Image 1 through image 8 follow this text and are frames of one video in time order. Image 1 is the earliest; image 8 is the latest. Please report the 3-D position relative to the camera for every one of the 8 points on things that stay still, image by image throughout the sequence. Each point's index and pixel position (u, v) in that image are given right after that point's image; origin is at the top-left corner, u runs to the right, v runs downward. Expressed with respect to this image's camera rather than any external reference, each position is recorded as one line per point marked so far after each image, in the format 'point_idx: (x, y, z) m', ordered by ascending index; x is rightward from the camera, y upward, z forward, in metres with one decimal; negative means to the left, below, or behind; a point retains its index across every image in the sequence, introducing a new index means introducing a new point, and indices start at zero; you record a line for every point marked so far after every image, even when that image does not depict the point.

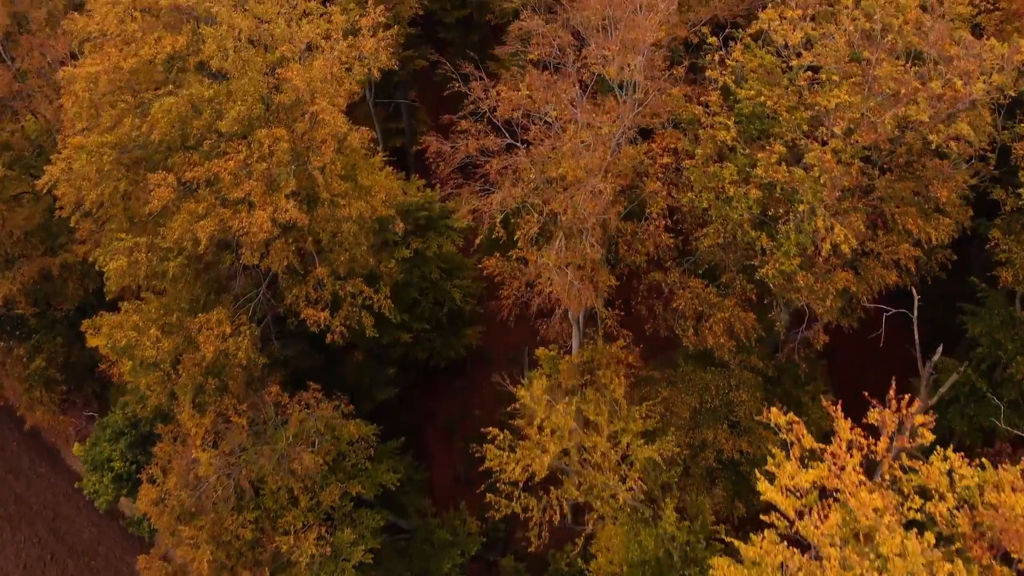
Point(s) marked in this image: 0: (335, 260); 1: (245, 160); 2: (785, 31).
0: (-2.7, +0.4, +18.8) m
1: (-3.7, +1.8, +17.1) m
2: (+3.9, +3.7, +17.8) m
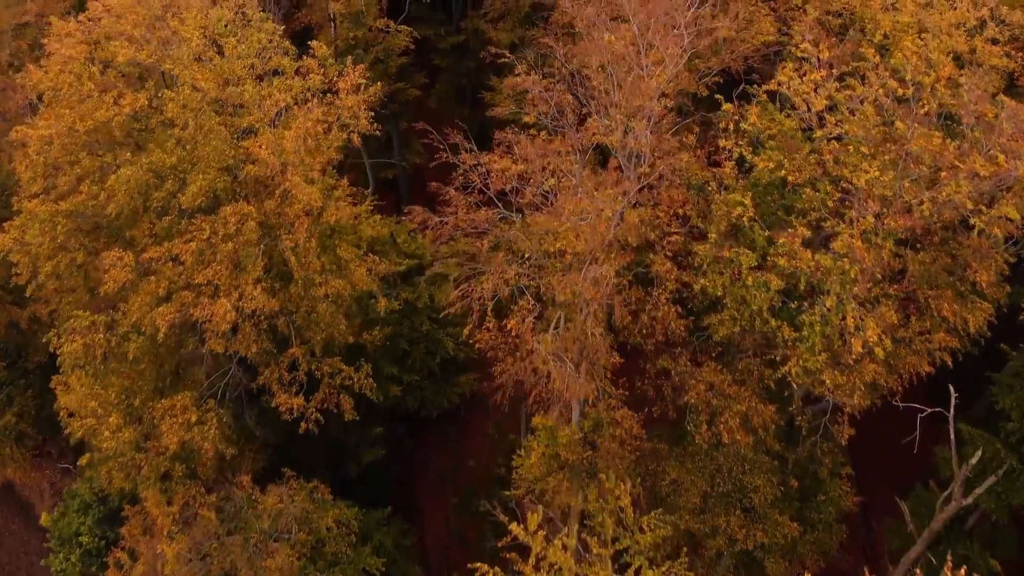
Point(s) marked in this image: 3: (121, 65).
0: (-2.8, -0.7, +17.1) m
1: (-3.8, +0.6, +15.4) m
2: (+3.8, +2.6, +16.1) m
3: (-5.5, +3.1, +17.4) m
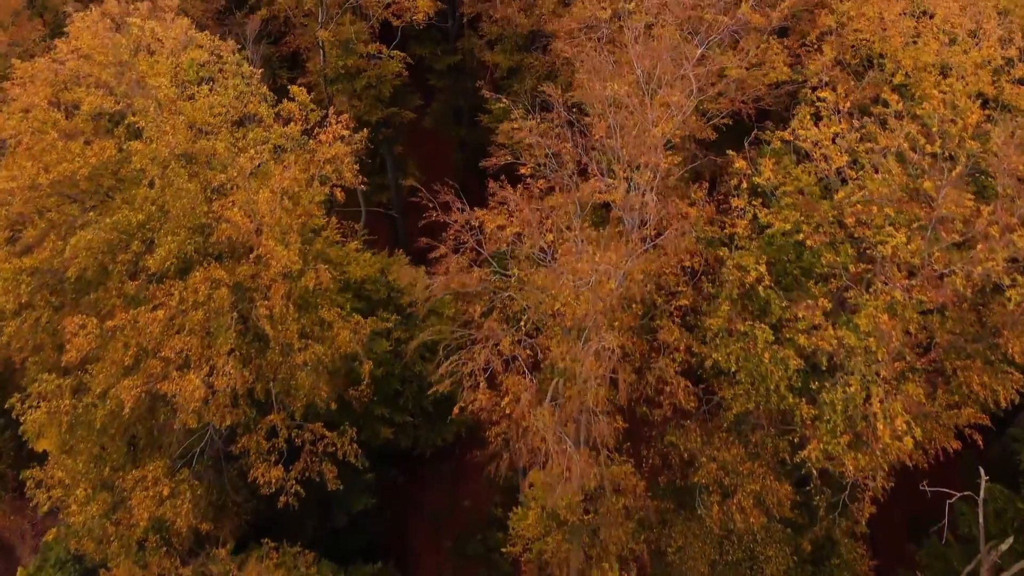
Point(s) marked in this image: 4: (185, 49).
0: (-2.9, -1.5, +15.9) m
1: (-3.8, -0.2, +14.2) m
2: (+3.7, +1.7, +14.9) m
3: (-5.5, +2.3, +16.2) m
4: (-4.3, +3.2, +16.6) m
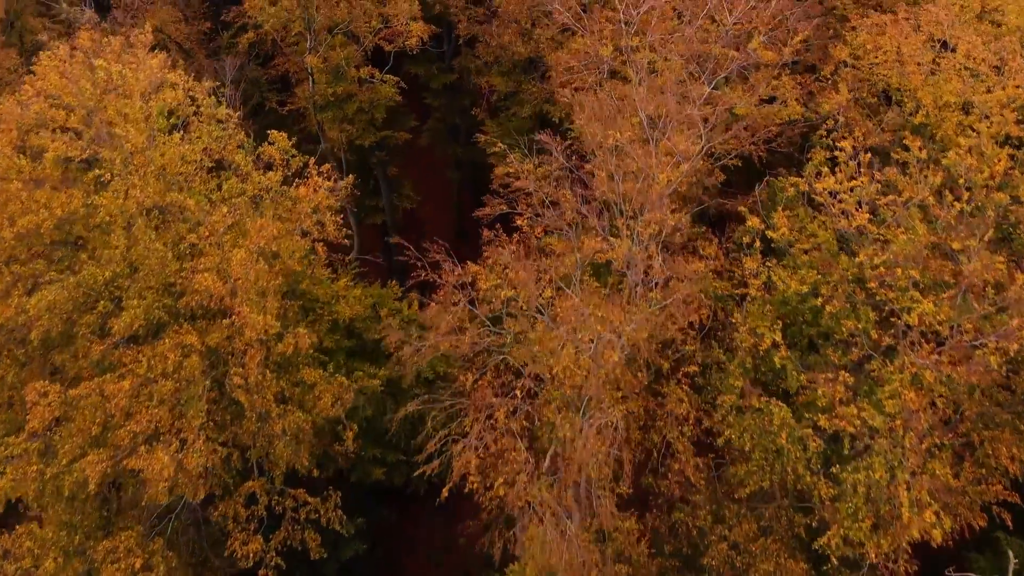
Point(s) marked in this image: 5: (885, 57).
0: (-2.9, -2.2, +14.9) m
1: (-3.9, -0.9, +13.2) m
2: (+3.7, +1.0, +13.9) m
3: (-5.6, +1.6, +15.2) m
4: (-4.4, +2.5, +15.5) m
5: (+5.2, +3.3, +17.4) m
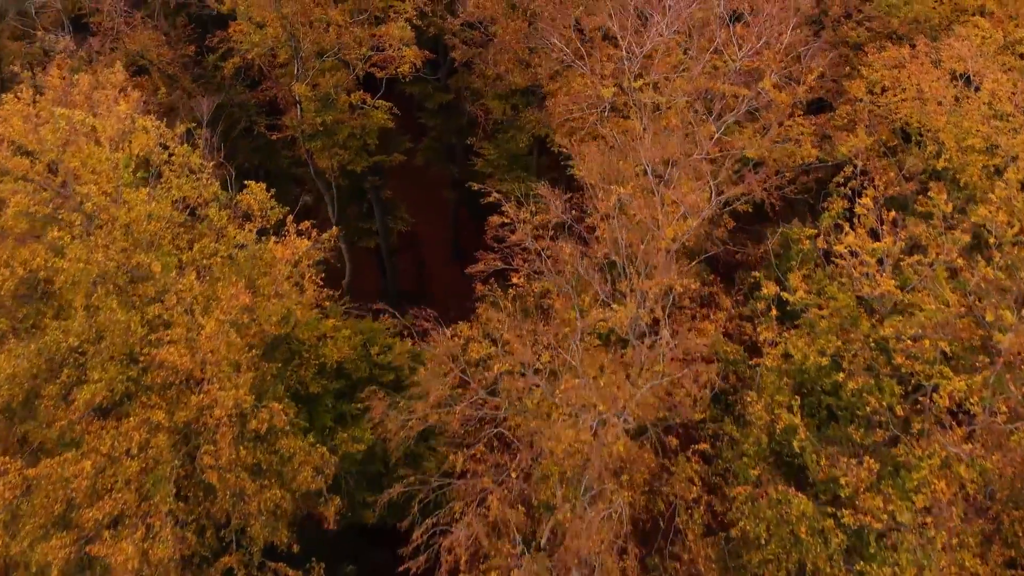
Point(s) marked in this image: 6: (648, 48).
0: (-3.0, -3.0, +13.9) m
1: (-3.9, -1.7, +12.1) m
2: (+3.6, +0.3, +12.9) m
3: (-5.6, +0.9, +14.1) m
4: (-4.5, +1.7, +14.5) m
5: (+5.2, +2.6, +16.4) m
6: (+1.8, +3.1, +16.2) m
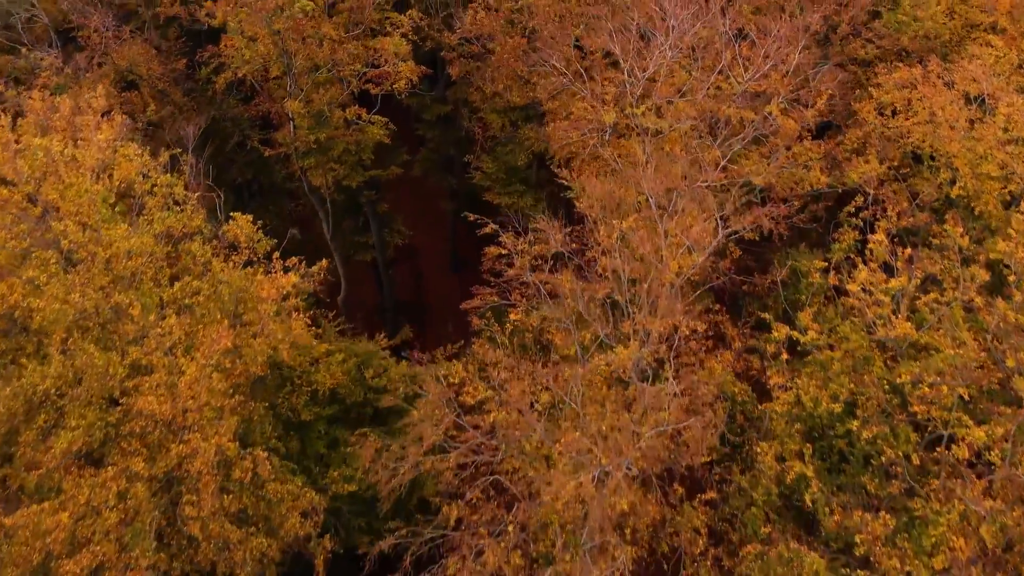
0: (-3.0, -3.4, +13.3) m
1: (-4.0, -2.1, +11.6) m
2: (+3.6, -0.1, +12.3) m
3: (-5.7, +0.5, +13.5) m
4: (-4.5, +1.3, +13.9) m
5: (+5.2, +2.2, +15.8) m
6: (+1.7, +2.7, +15.7) m
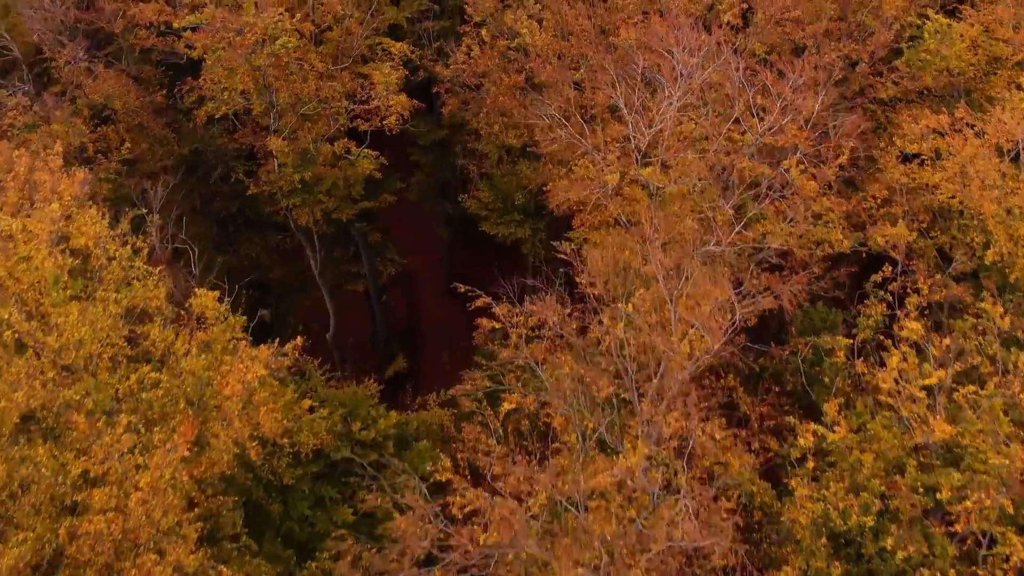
0: (-3.0, -4.2, +12.1) m
1: (-4.0, -2.9, +10.3) m
2: (+3.5, -0.9, +11.0) m
3: (-5.7, -0.4, +12.3) m
4: (-4.6, +0.5, +12.7) m
5: (+5.1, +1.3, +14.6) m
6: (+1.7, +1.9, +14.4) m
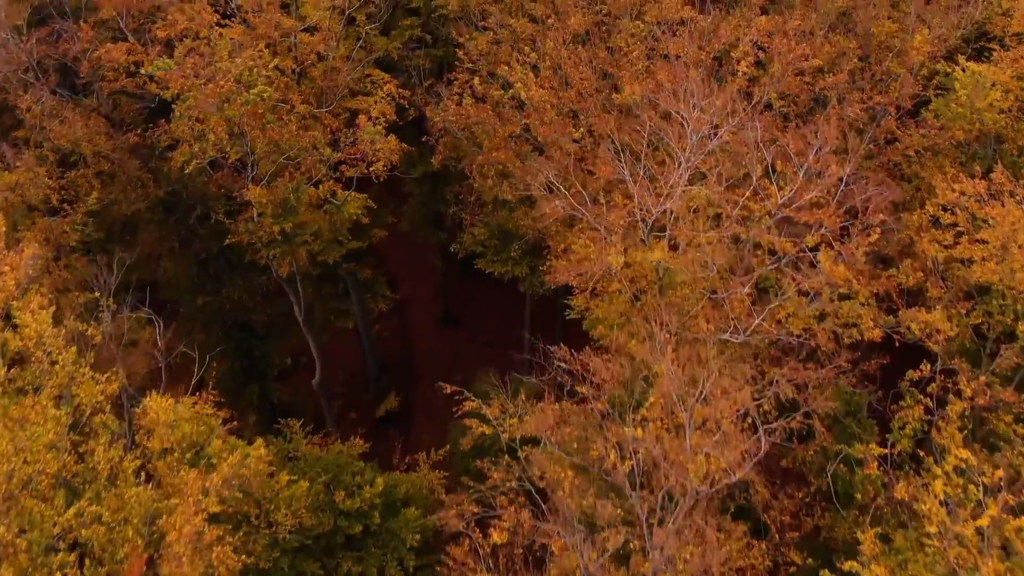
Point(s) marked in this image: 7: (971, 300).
0: (-3.1, -5.2, +10.6) m
1: (-4.1, -3.9, +8.9) m
2: (+3.5, -1.9, +9.6) m
3: (-5.8, -1.3, +10.9) m
4: (-4.6, -0.5, +11.2) m
5: (+5.0, +0.4, +13.2) m
6: (+1.6, +0.9, +13.0) m
7: (+5.1, -0.2, +13.7) m
